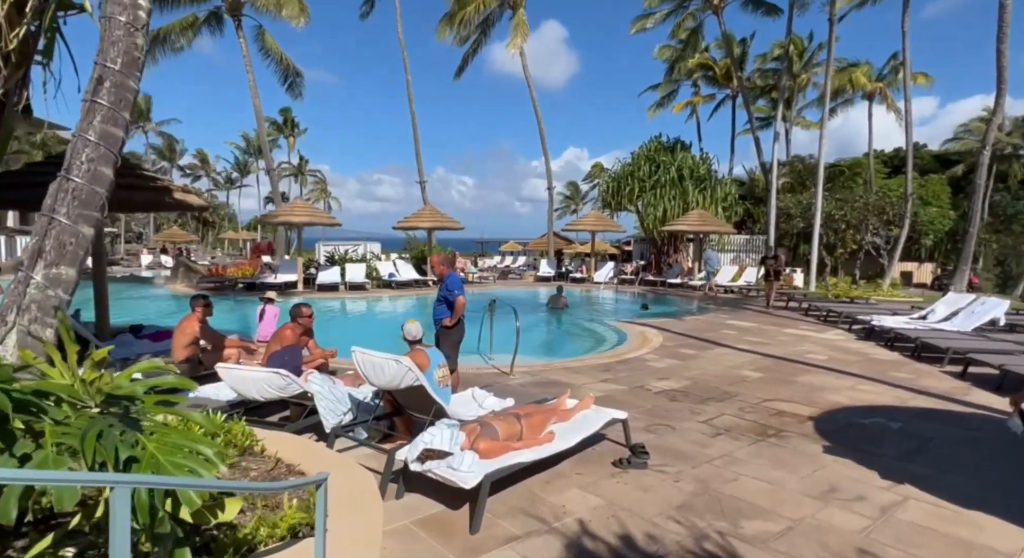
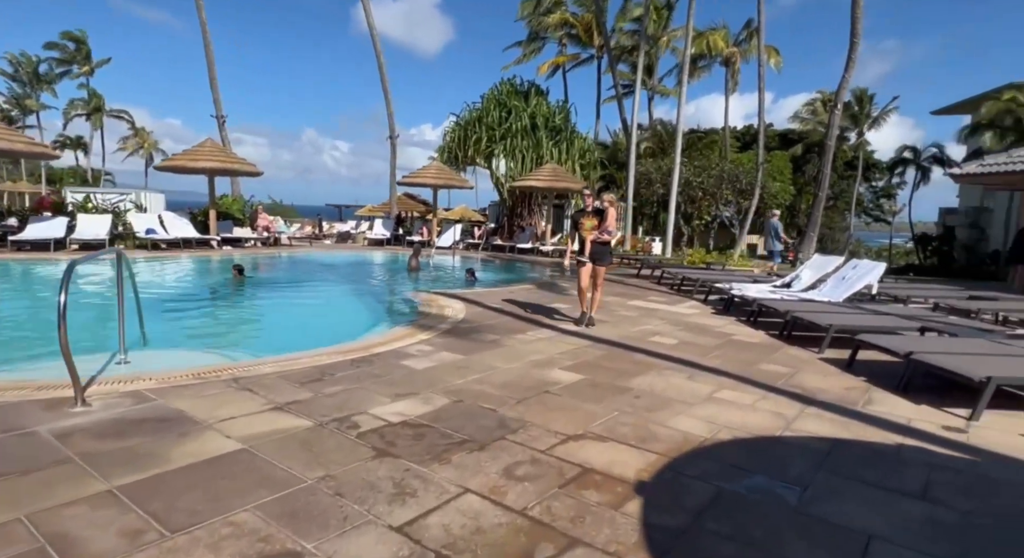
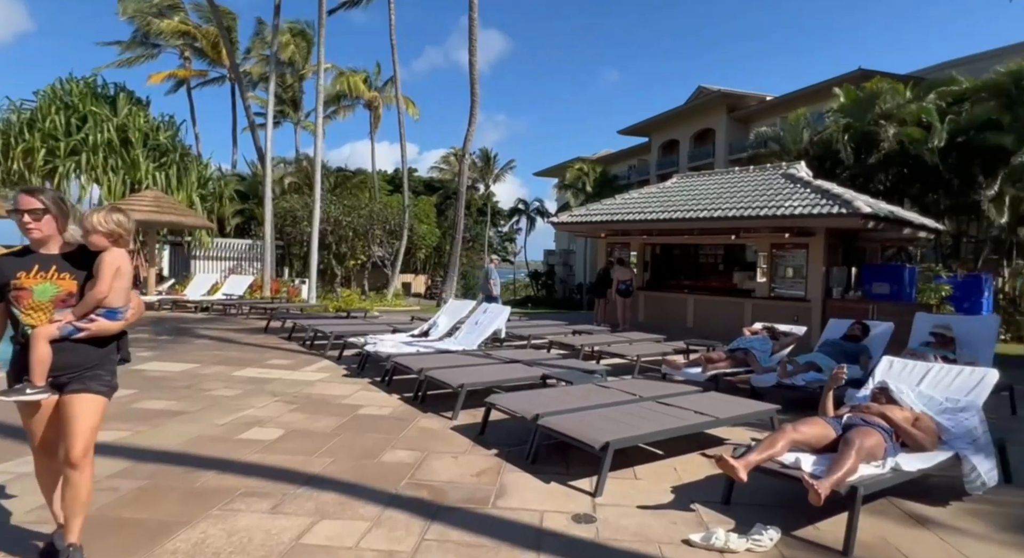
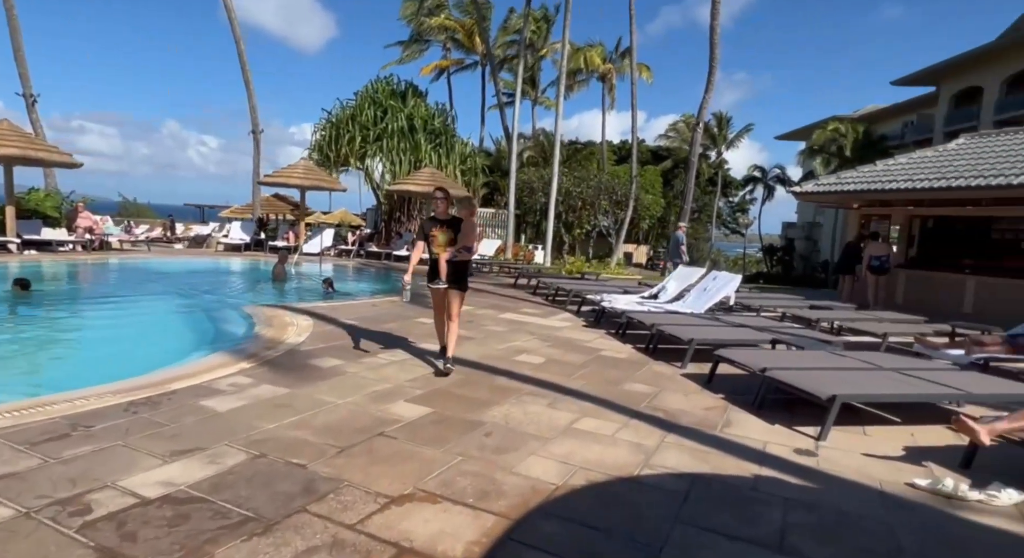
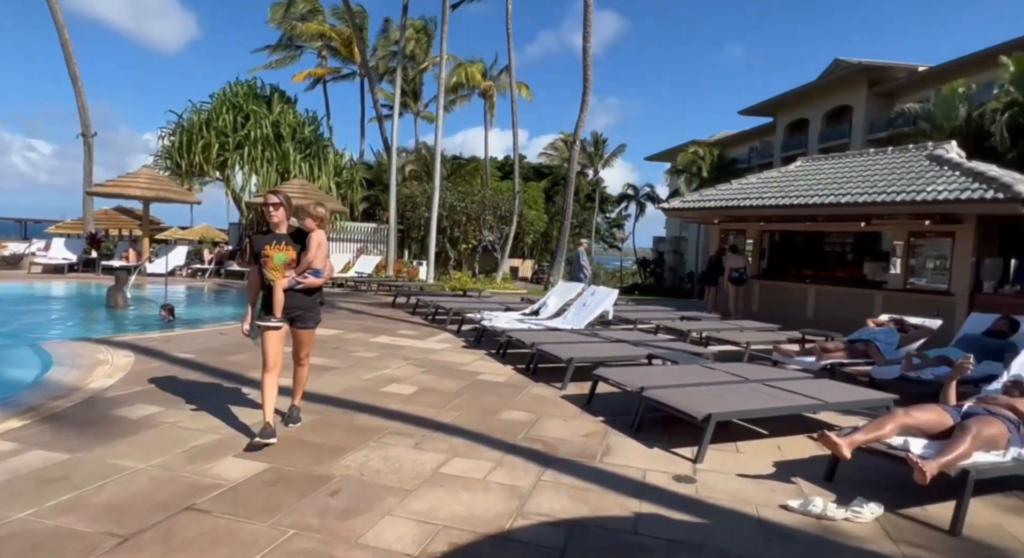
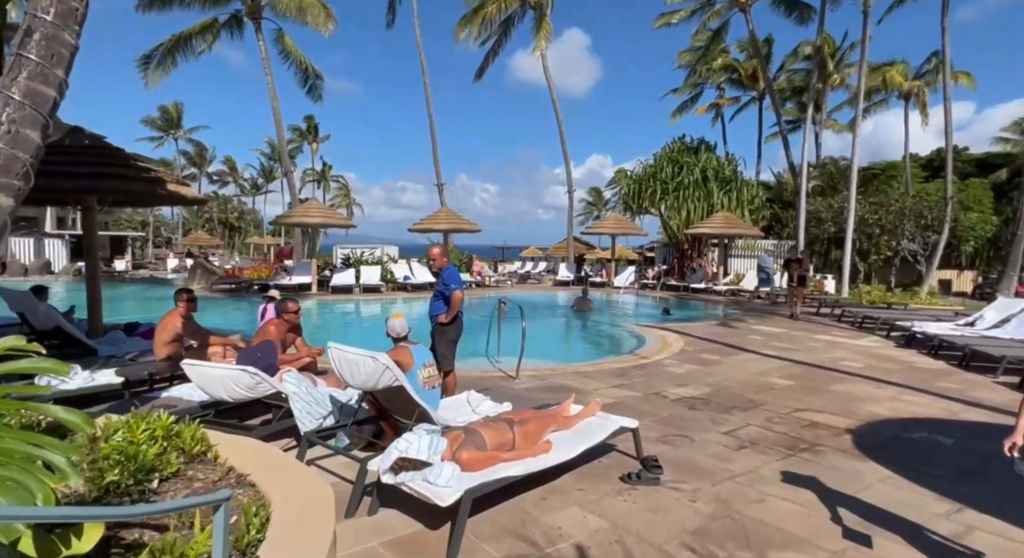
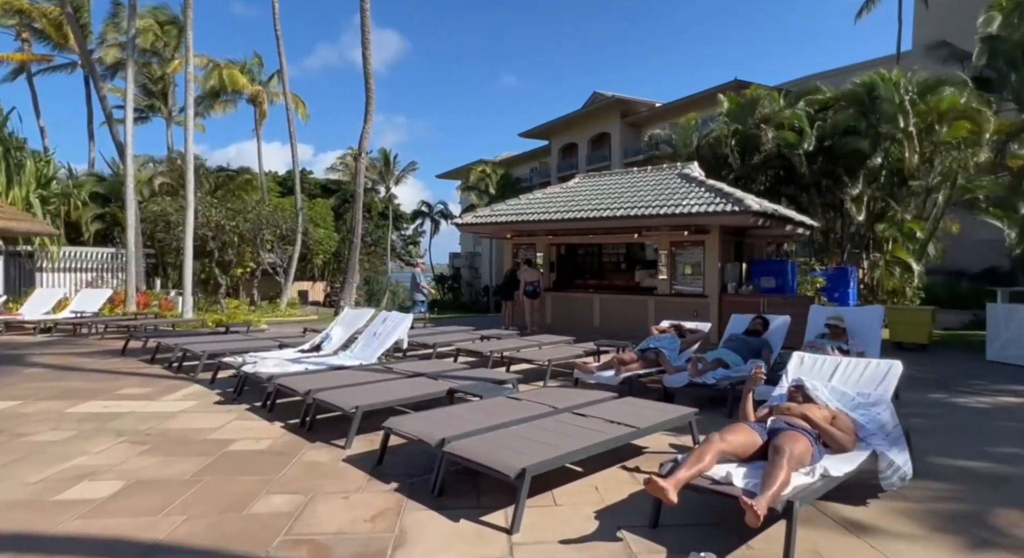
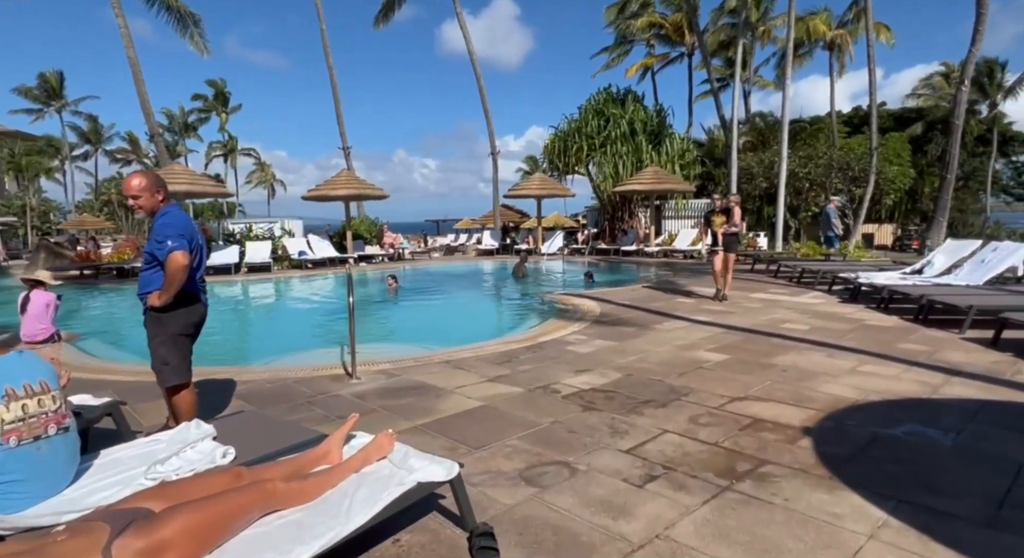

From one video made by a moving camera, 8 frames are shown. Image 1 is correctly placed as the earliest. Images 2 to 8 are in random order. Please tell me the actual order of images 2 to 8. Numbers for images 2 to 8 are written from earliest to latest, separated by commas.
6, 8, 2, 4, 5, 3, 7
